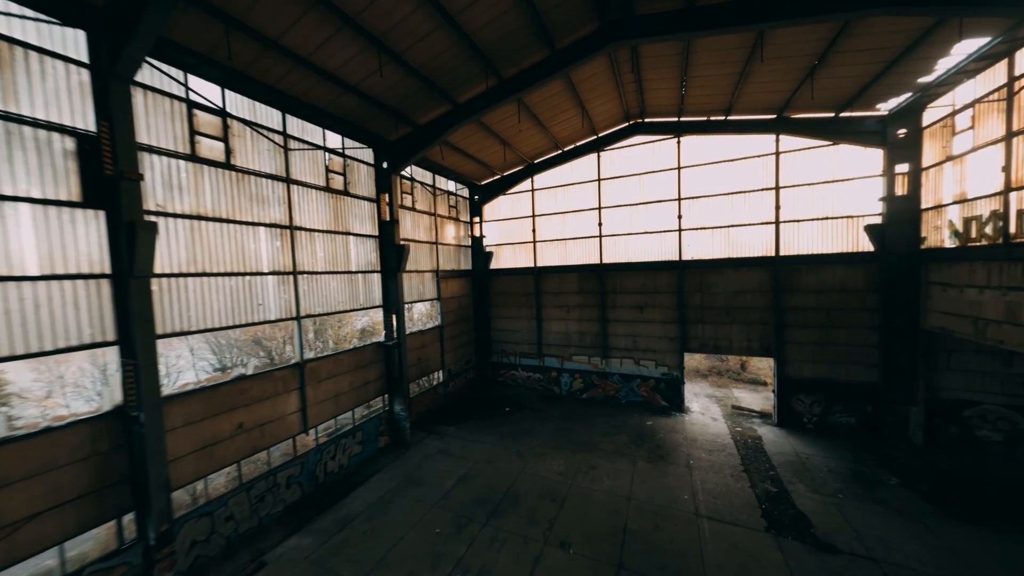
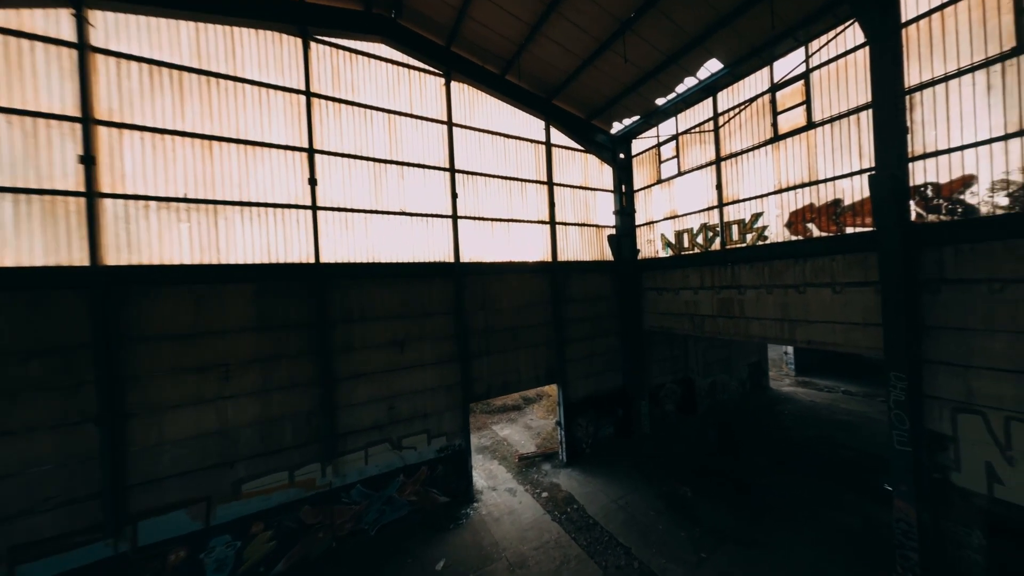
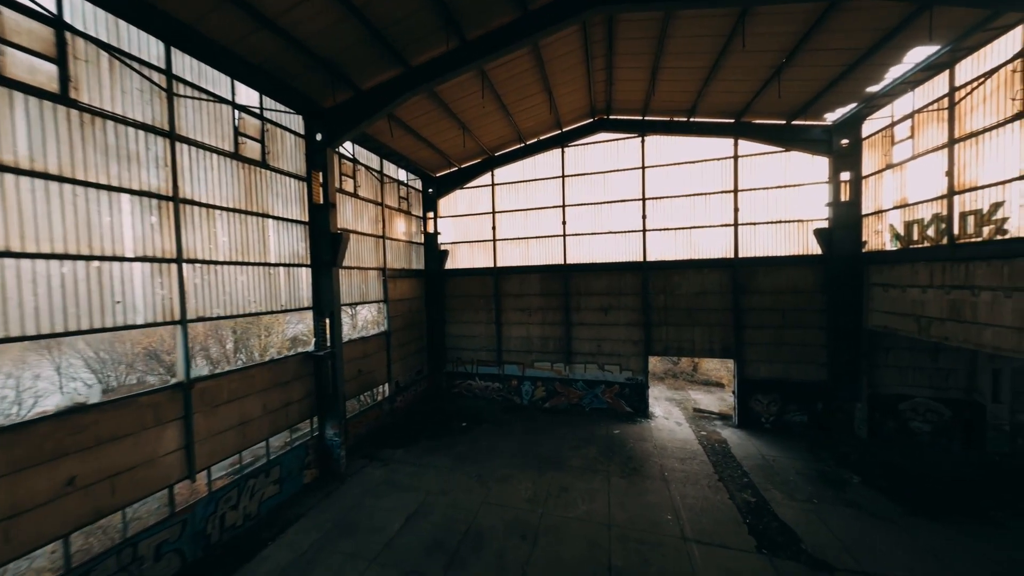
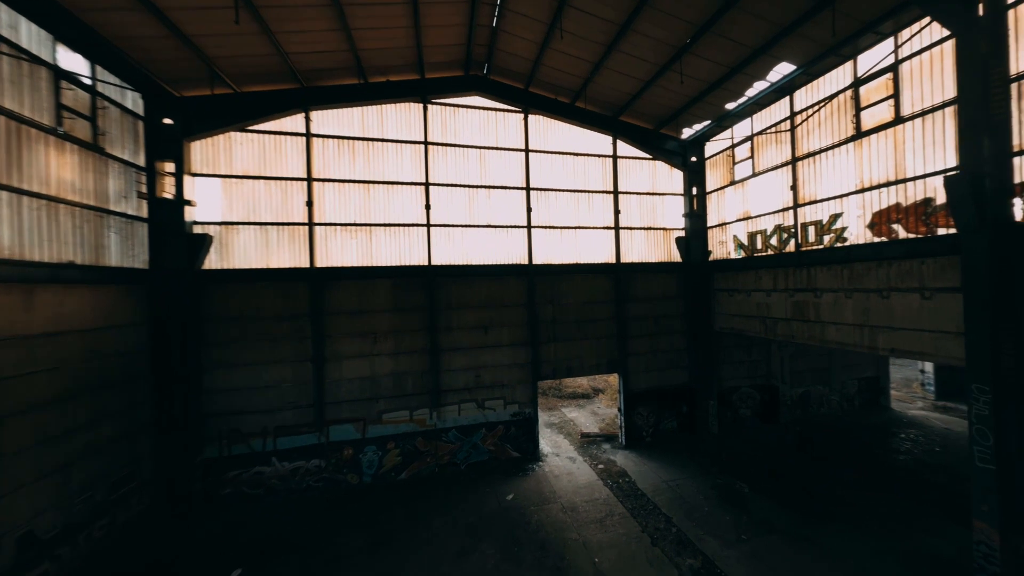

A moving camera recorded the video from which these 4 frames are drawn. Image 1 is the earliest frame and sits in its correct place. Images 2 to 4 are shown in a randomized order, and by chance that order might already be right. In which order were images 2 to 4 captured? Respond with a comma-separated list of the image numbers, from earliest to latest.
3, 4, 2
